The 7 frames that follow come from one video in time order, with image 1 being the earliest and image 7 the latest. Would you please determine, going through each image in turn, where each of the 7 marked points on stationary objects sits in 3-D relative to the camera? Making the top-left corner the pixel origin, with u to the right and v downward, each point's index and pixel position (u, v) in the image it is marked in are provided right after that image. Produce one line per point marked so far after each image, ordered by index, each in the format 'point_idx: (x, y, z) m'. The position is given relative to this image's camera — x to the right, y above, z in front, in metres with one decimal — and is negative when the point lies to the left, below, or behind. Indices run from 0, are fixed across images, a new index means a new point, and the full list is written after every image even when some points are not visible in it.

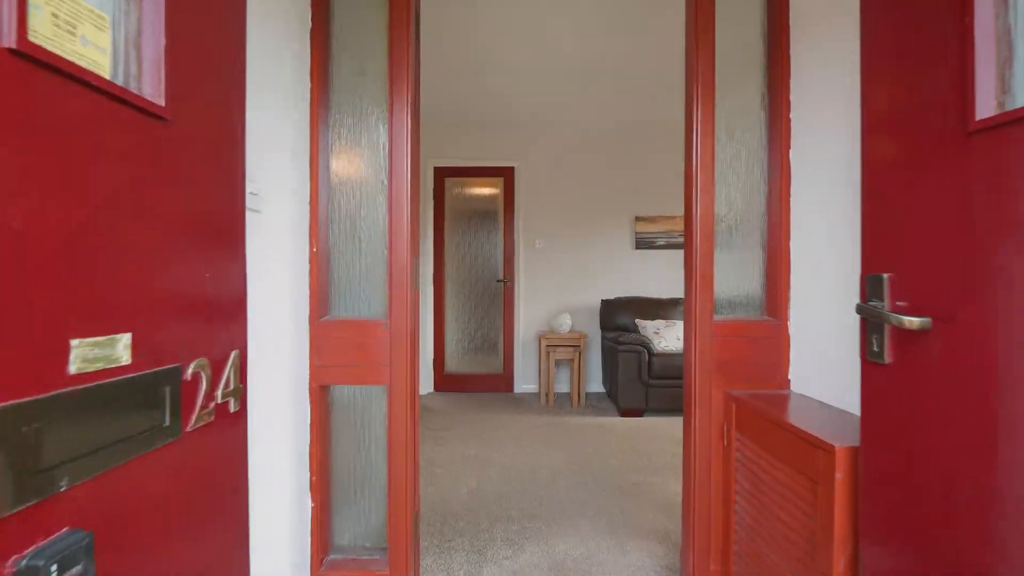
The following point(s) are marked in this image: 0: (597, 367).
0: (+0.8, -0.8, +4.9) m
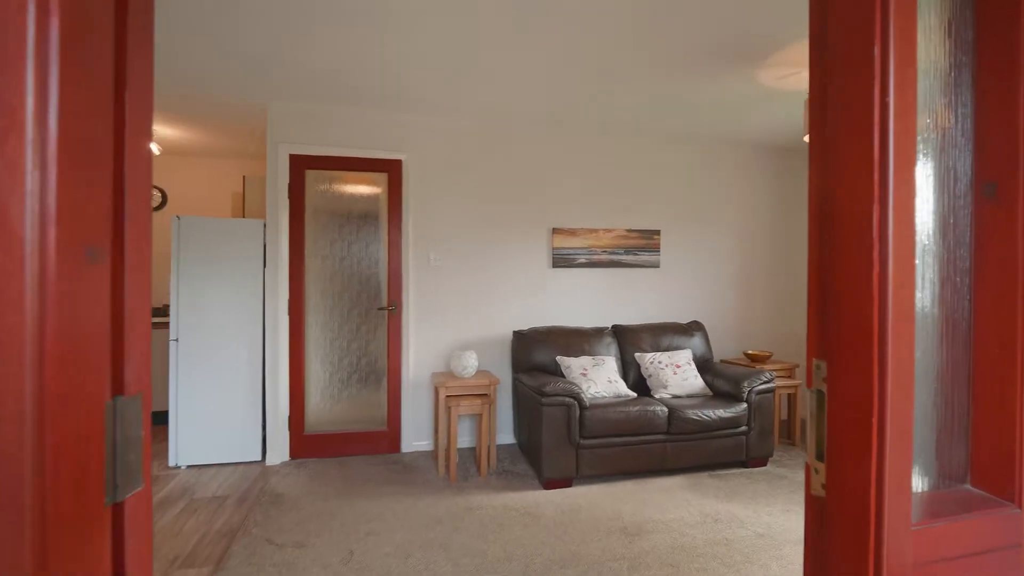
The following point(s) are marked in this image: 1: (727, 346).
0: (0.0, -1.0, +4.0) m
1: (+1.8, -0.5, +4.4) m
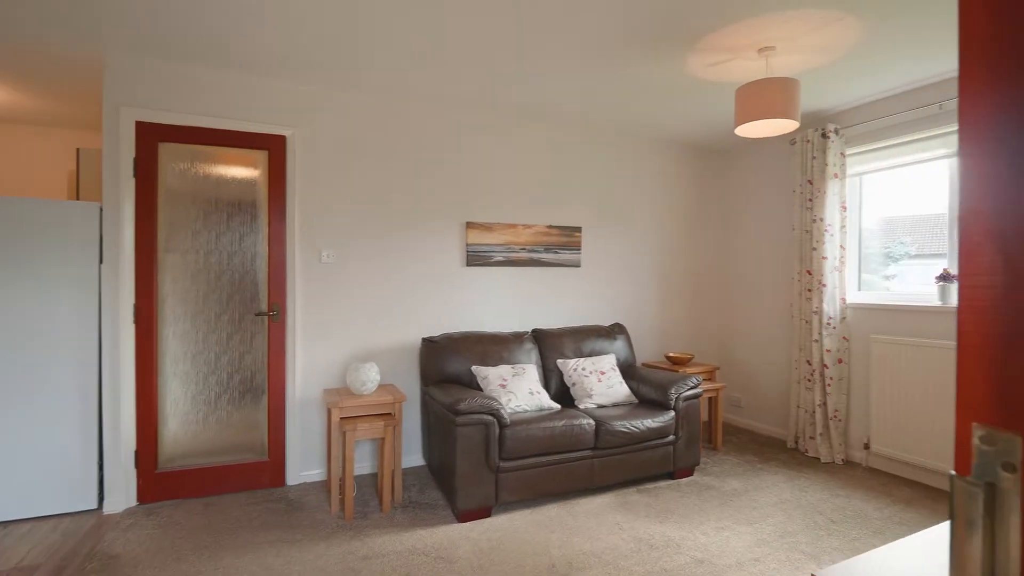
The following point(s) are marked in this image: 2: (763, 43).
0: (-0.7, -1.0, +3.5) m
1: (+1.1, -0.5, +4.2) m
2: (+1.3, +1.2, +2.6) m
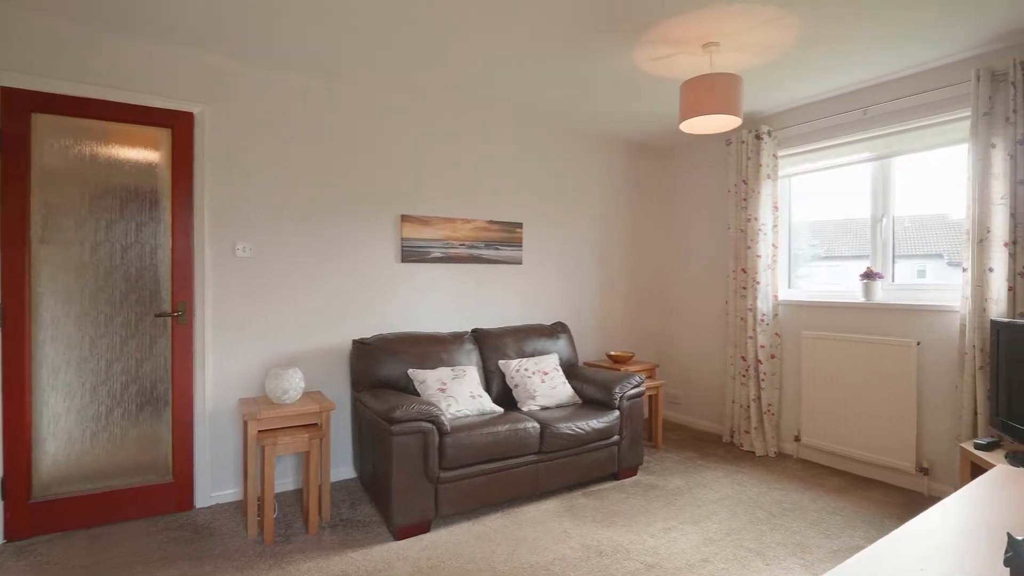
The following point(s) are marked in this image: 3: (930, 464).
0: (-1.0, -1.0, +3.2) m
1: (+0.6, -0.5, +4.2) m
2: (+1.0, +1.2, +2.6) m
3: (+2.3, -1.0, +2.8) m
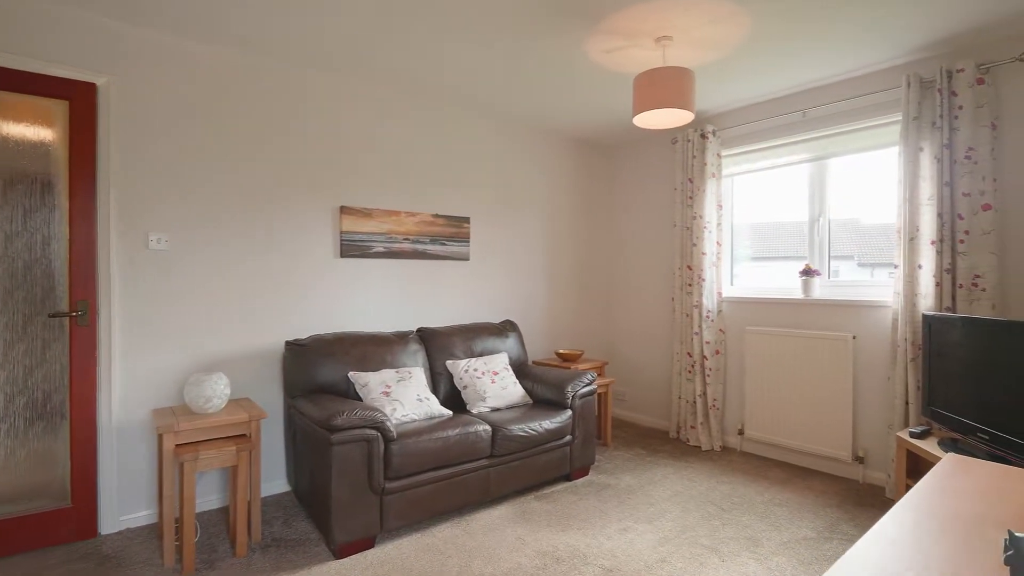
0: (-1.3, -0.9, +2.9) m
1: (+0.2, -0.5, +4.1) m
2: (+0.7, +1.3, +2.5) m
3: (+2.0, -0.9, +2.9) m
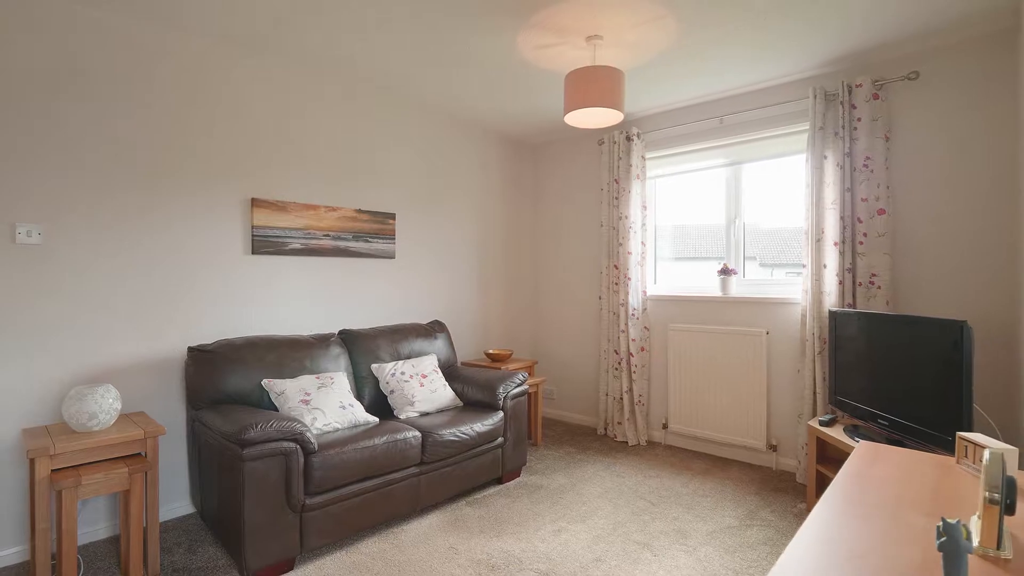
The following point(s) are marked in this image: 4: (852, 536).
0: (-1.7, -0.9, +2.6) m
1: (-0.4, -0.5, +4.0) m
2: (+0.4, +1.3, +2.5) m
3: (+1.6, -0.9, +3.1) m
4: (+0.8, -0.6, +1.2) m
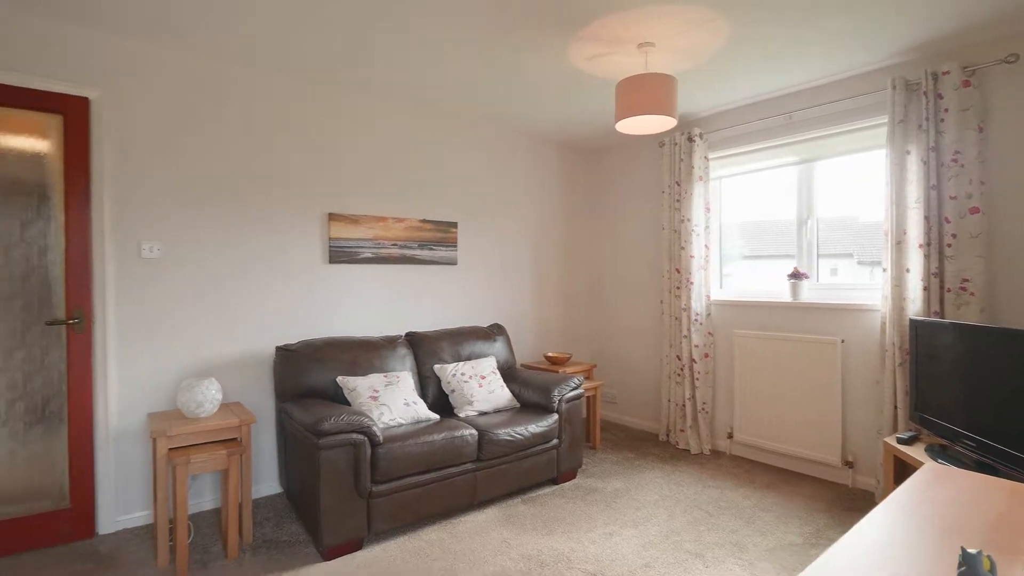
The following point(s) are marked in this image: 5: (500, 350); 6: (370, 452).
0: (-1.4, -1.0, +3.0) m
1: (+0.1, -0.5, +4.1) m
2: (+0.6, +1.2, +2.5) m
3: (+1.9, -1.0, +2.9) m
4: (+0.8, -0.6, +1.1) m
5: (-0.1, -0.4, +3.5) m
6: (-0.7, -0.8, +2.4) m
